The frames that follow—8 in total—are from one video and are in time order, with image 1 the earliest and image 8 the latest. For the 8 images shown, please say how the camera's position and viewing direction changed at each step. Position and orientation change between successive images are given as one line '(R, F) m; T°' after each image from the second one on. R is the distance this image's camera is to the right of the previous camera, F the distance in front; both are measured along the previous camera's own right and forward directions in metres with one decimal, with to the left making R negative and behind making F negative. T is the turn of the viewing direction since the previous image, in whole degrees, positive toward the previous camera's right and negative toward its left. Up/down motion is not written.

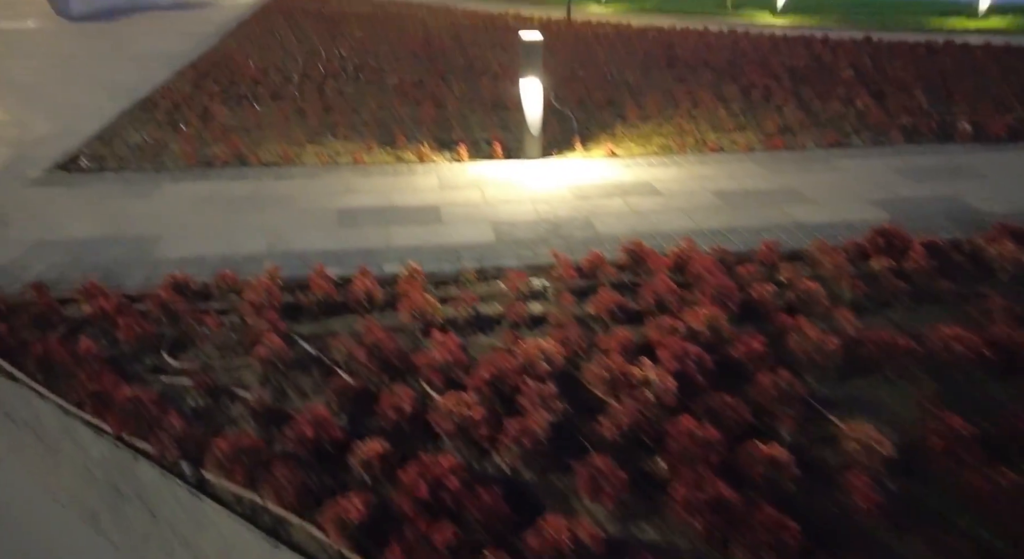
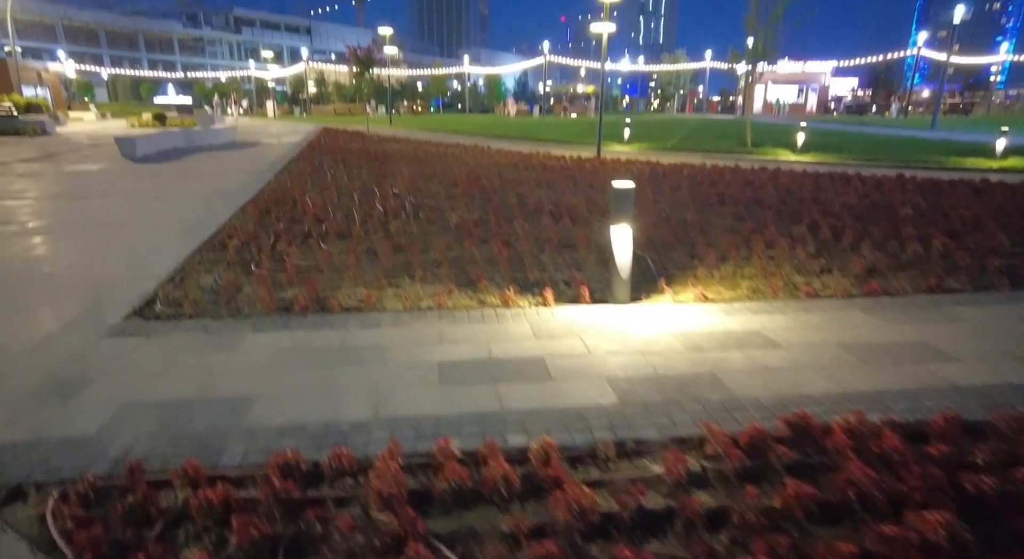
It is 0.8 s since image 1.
(-0.6, +0.3) m; -2°
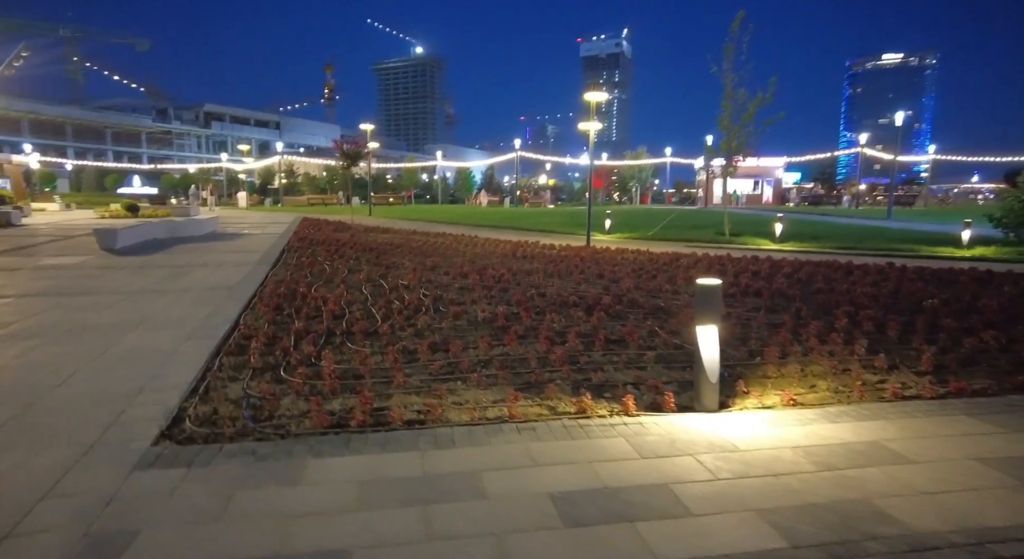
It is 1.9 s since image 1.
(-0.8, +0.4) m; +3°
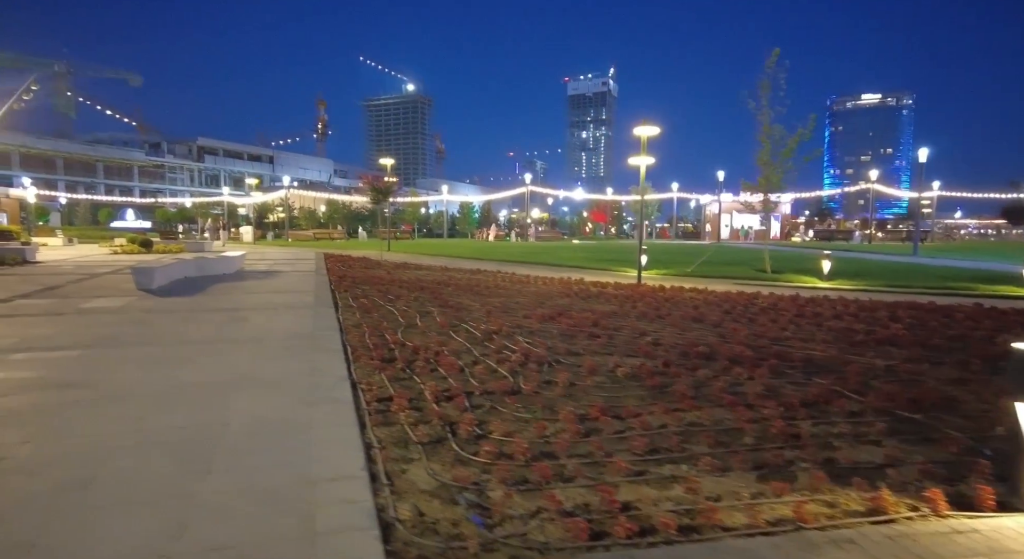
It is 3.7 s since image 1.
(-1.6, +0.8) m; 0°
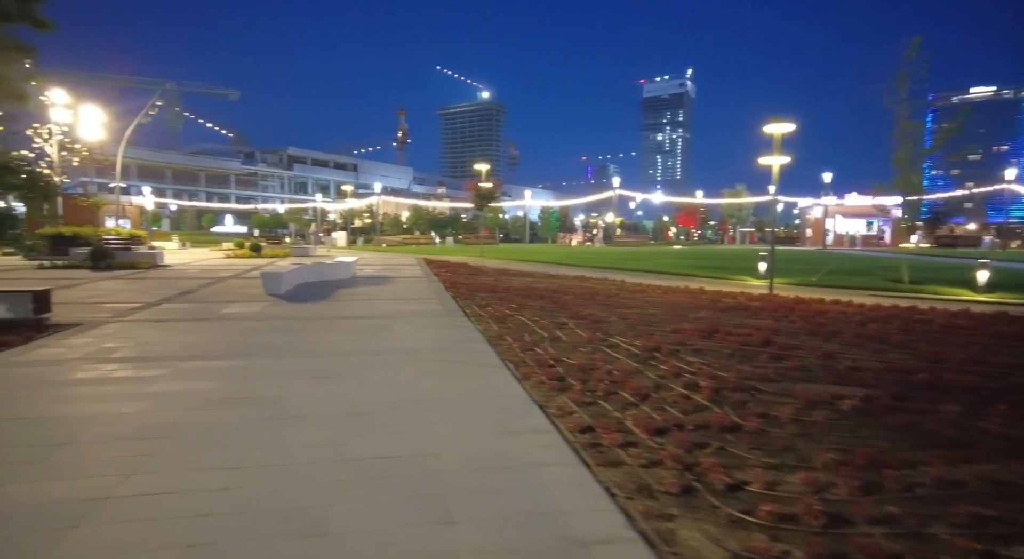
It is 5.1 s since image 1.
(-1.2, +0.6) m; -7°
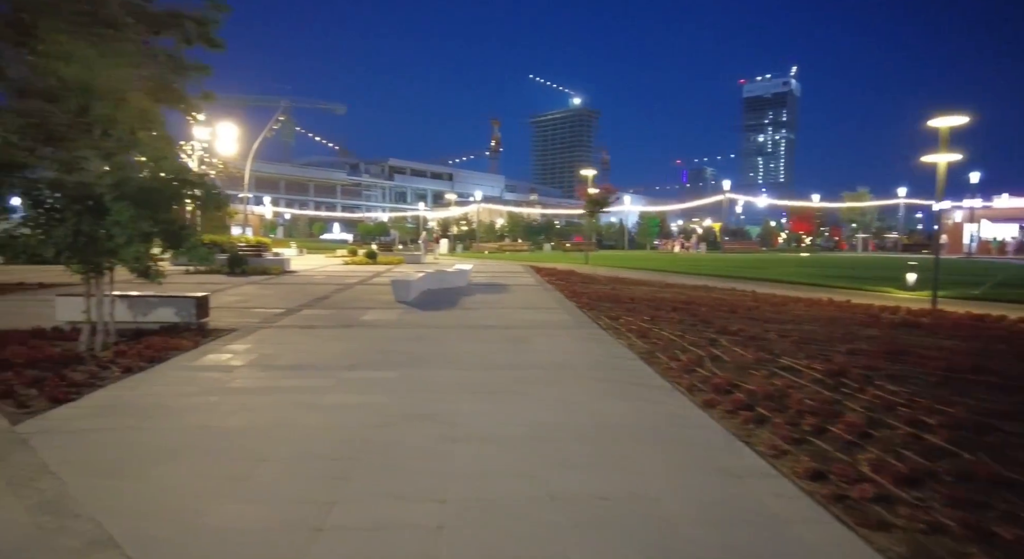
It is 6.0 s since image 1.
(-0.9, +0.4) m; -9°
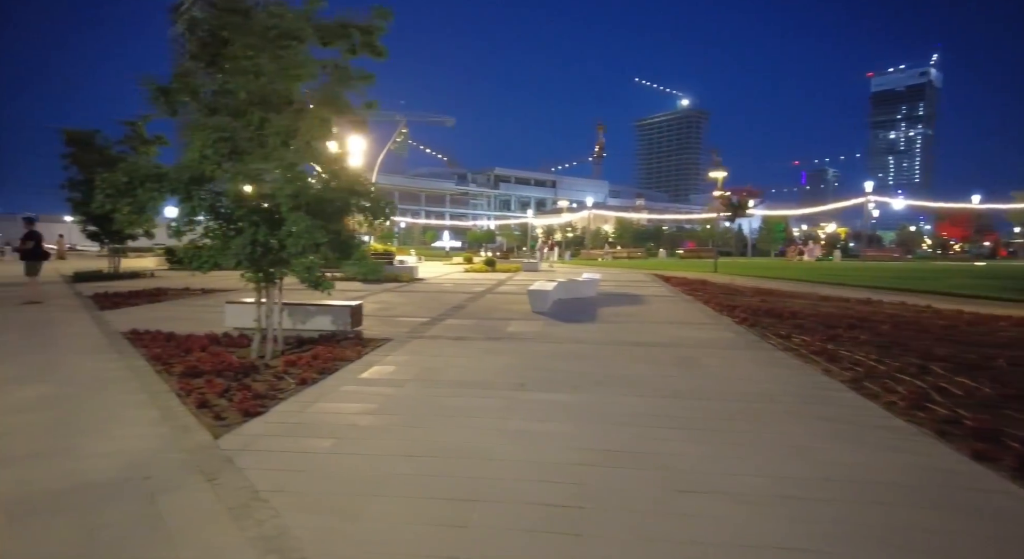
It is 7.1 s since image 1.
(-0.9, +0.6) m; -10°
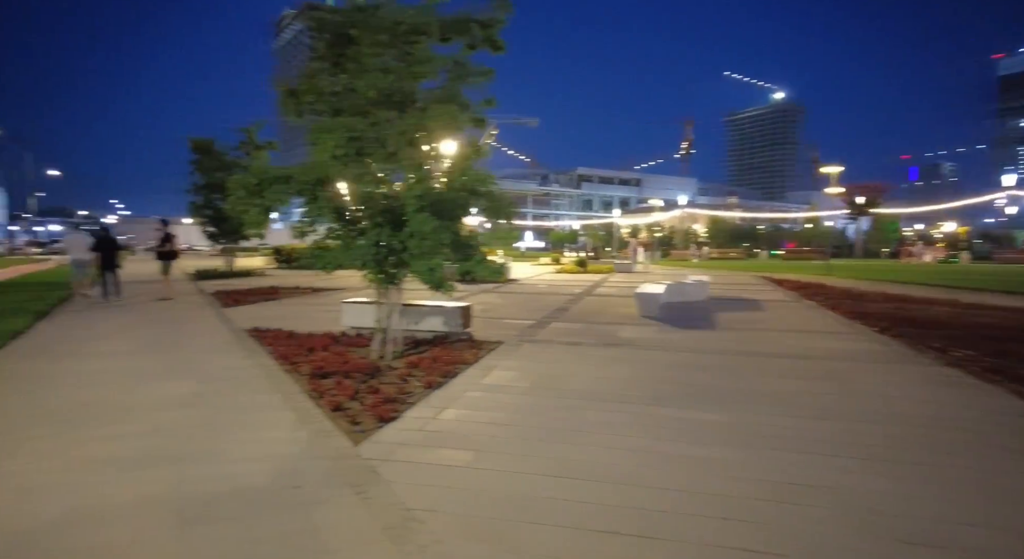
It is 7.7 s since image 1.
(-0.6, +0.4) m; -8°
